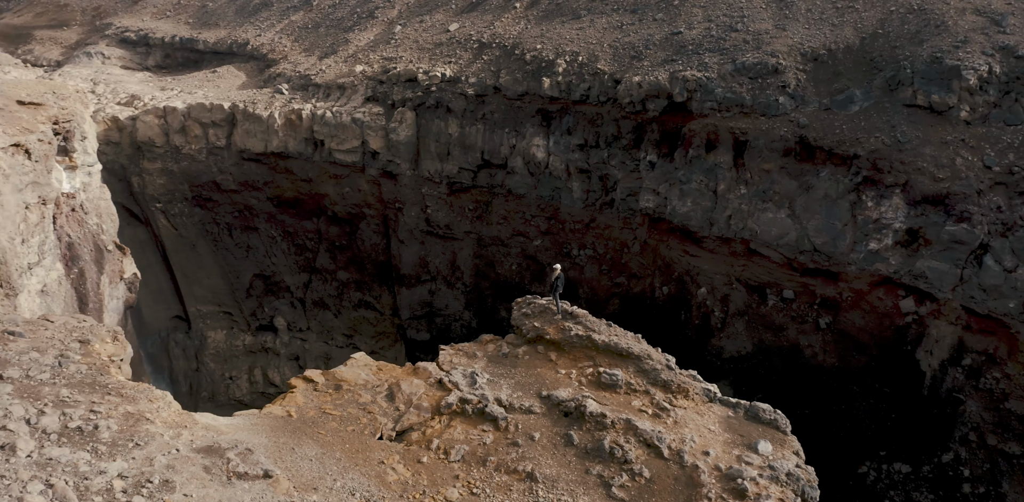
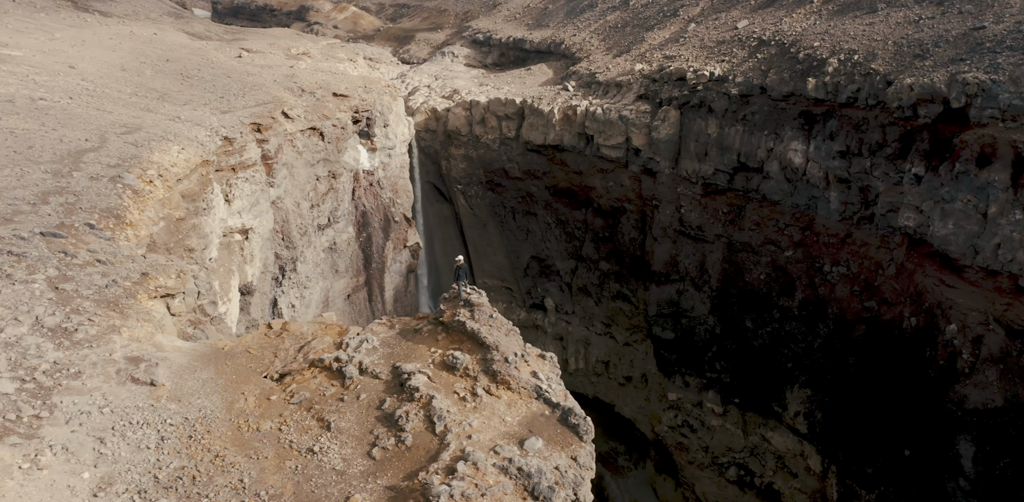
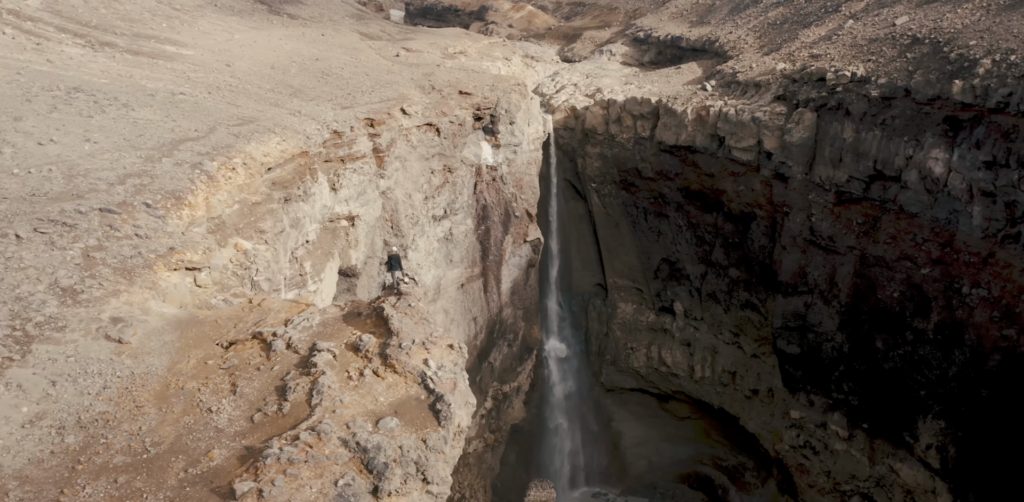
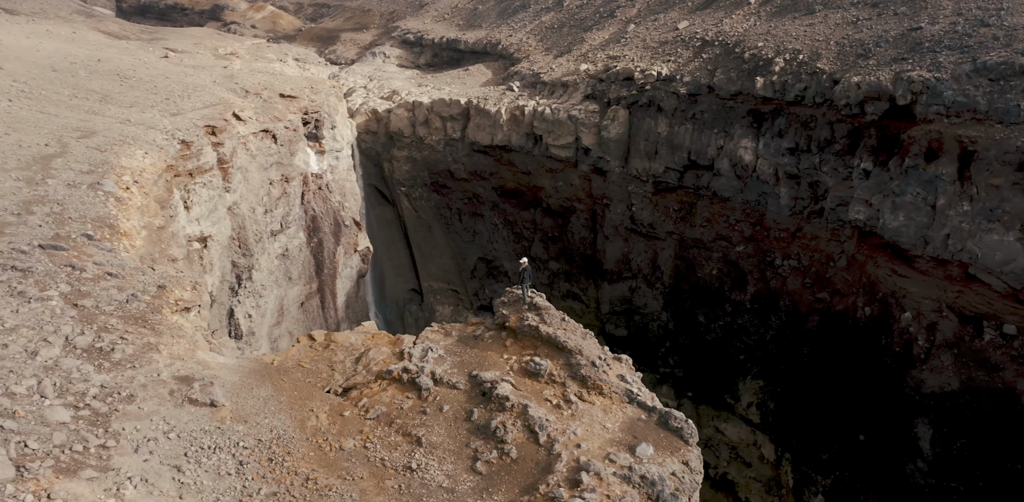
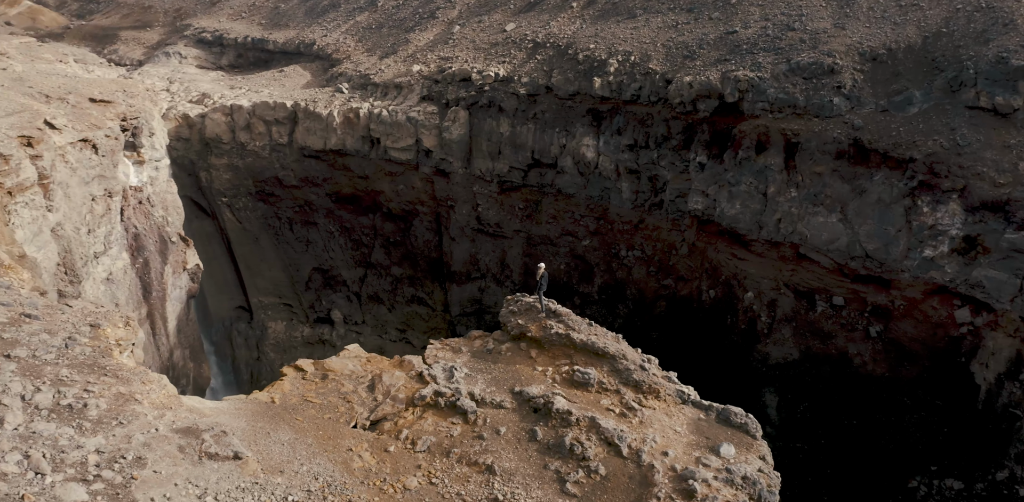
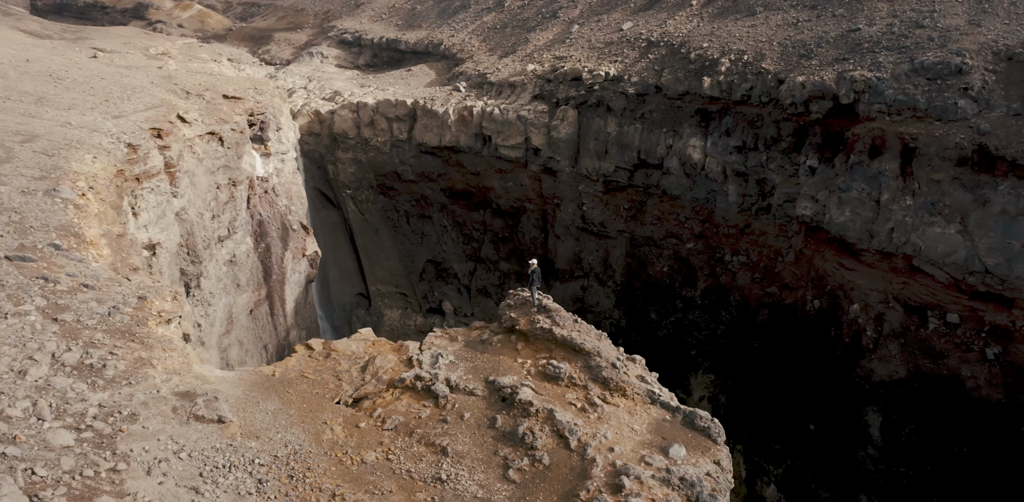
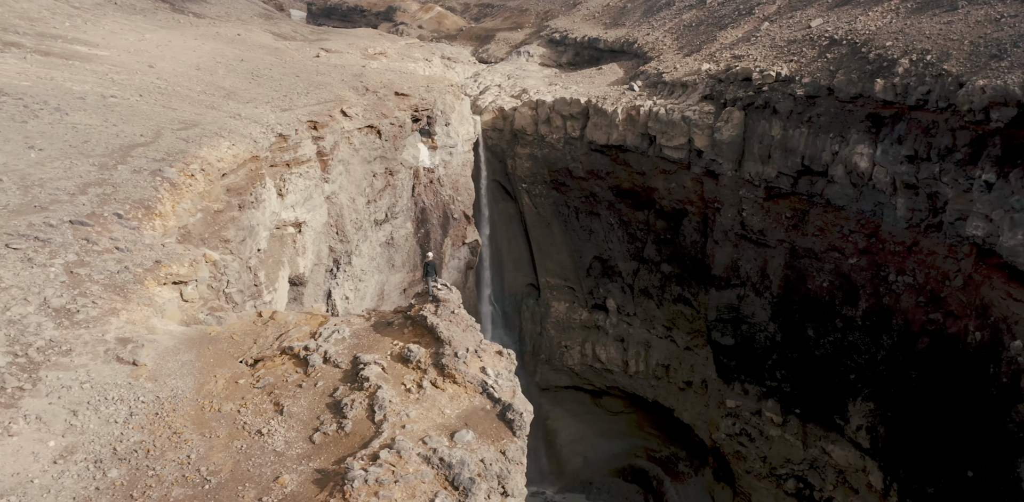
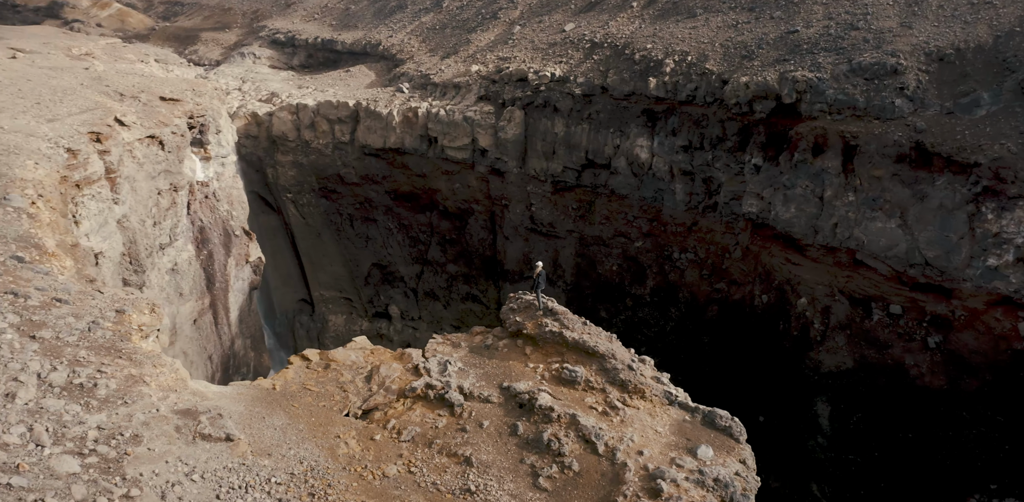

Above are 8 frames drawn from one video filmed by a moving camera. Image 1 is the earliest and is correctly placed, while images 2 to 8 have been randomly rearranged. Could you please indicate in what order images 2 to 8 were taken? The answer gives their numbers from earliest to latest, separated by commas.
5, 8, 6, 4, 2, 7, 3
